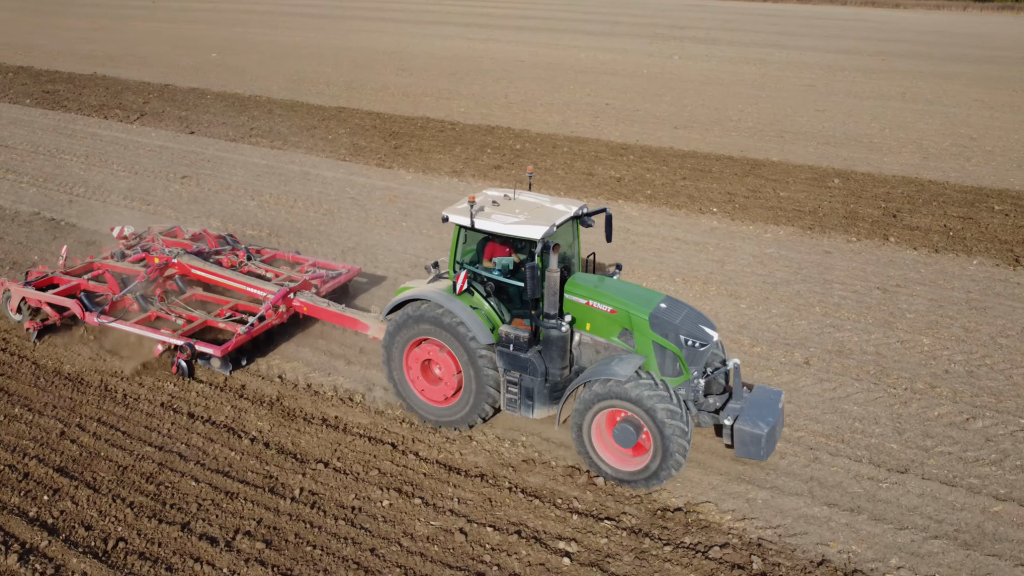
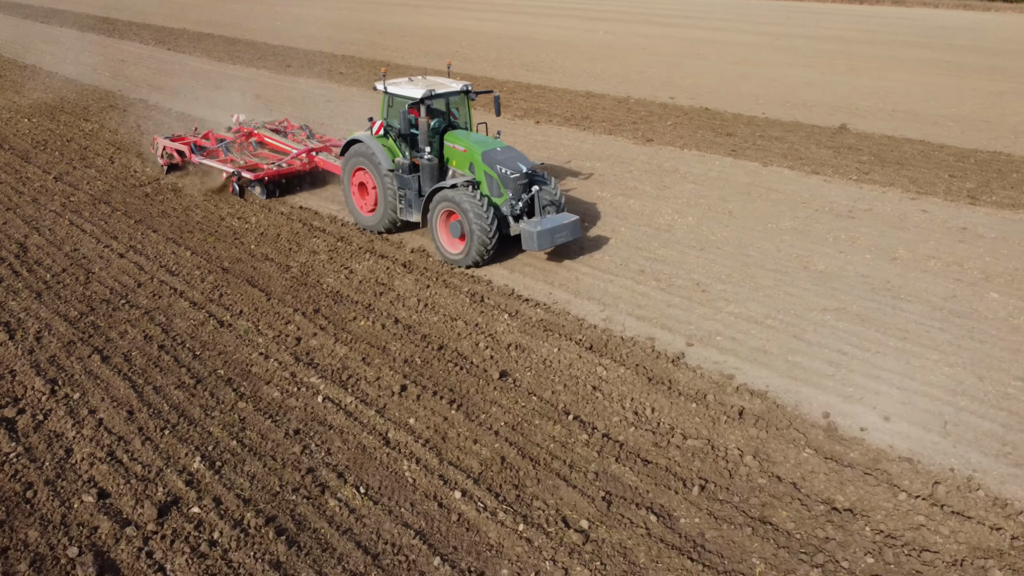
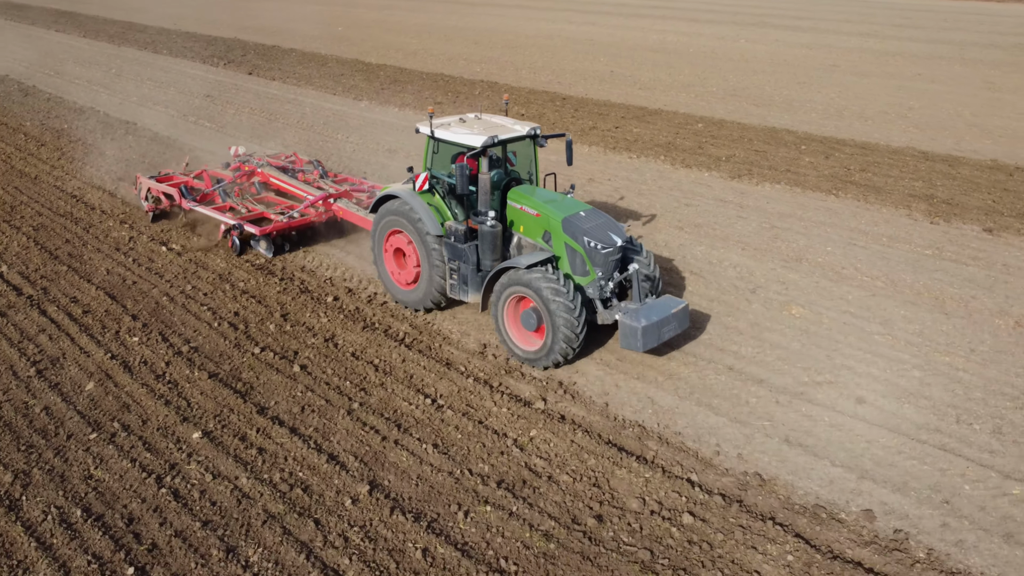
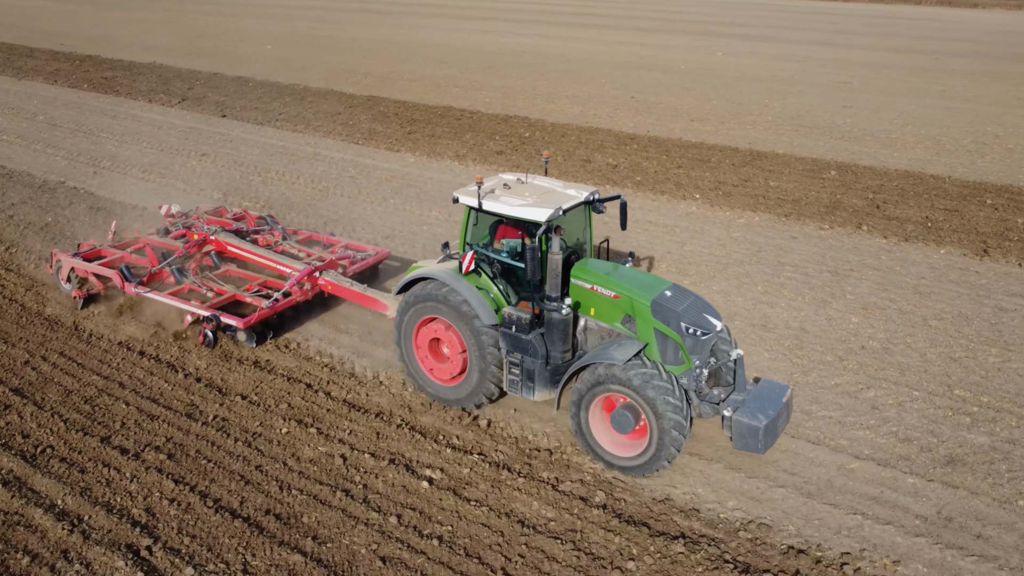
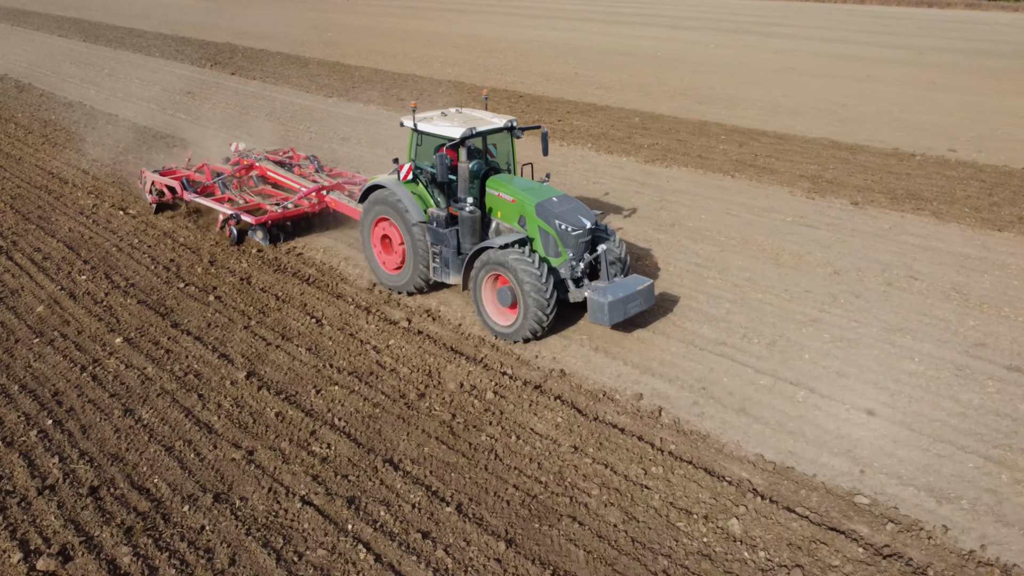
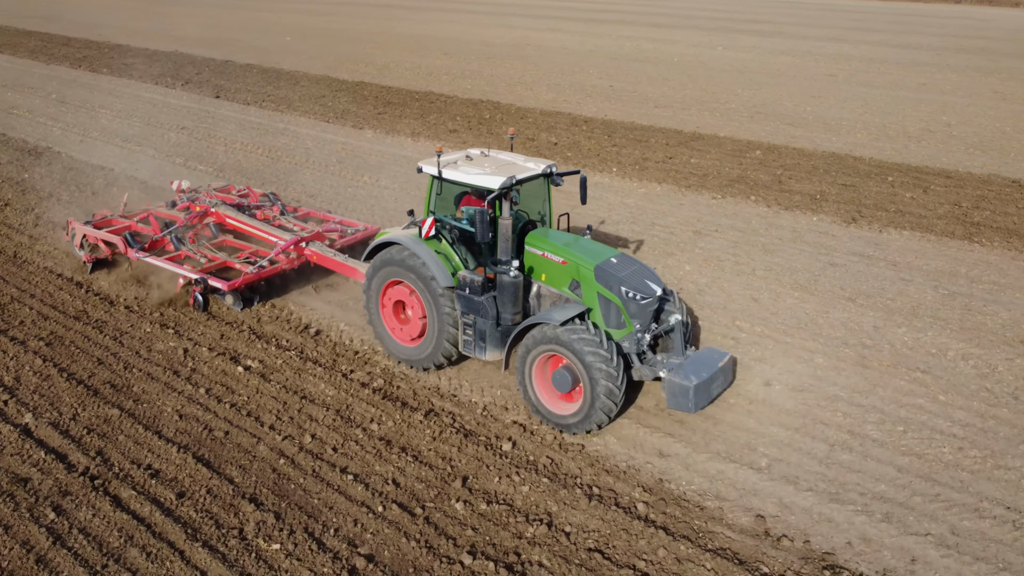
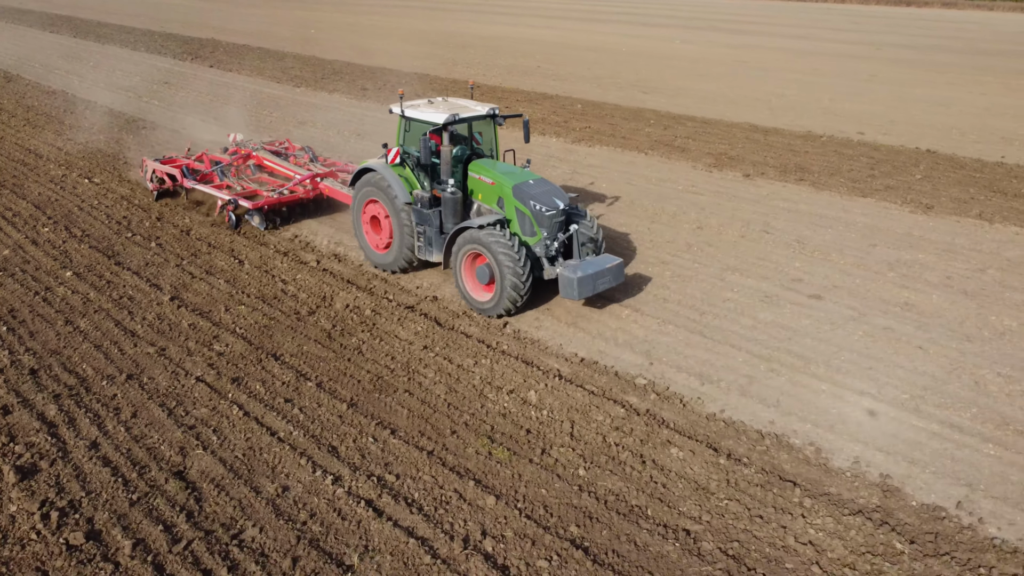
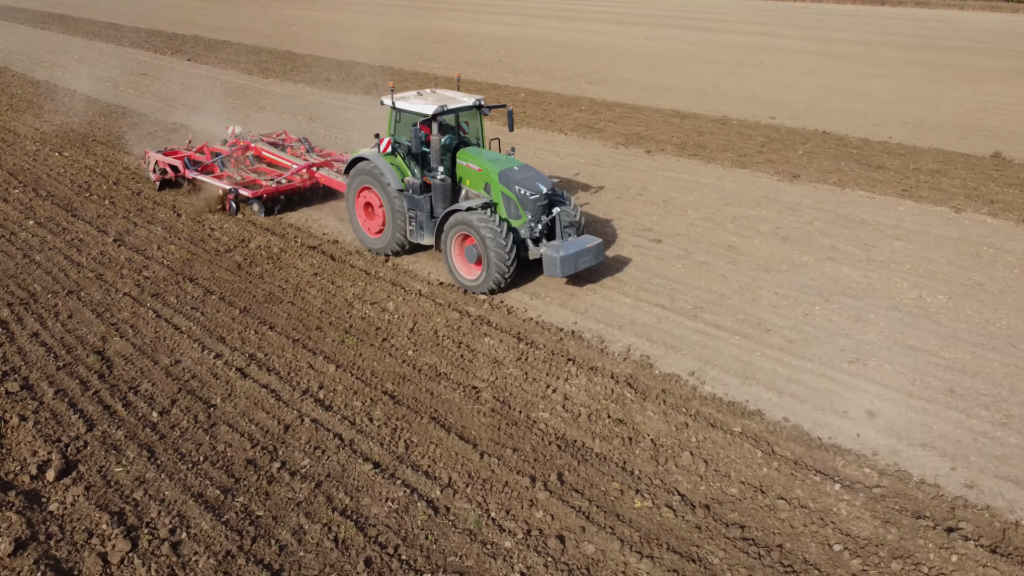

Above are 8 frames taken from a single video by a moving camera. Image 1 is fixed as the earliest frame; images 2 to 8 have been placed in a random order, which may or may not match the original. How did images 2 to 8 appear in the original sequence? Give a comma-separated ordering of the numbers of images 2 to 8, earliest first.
4, 6, 3, 5, 7, 8, 2
